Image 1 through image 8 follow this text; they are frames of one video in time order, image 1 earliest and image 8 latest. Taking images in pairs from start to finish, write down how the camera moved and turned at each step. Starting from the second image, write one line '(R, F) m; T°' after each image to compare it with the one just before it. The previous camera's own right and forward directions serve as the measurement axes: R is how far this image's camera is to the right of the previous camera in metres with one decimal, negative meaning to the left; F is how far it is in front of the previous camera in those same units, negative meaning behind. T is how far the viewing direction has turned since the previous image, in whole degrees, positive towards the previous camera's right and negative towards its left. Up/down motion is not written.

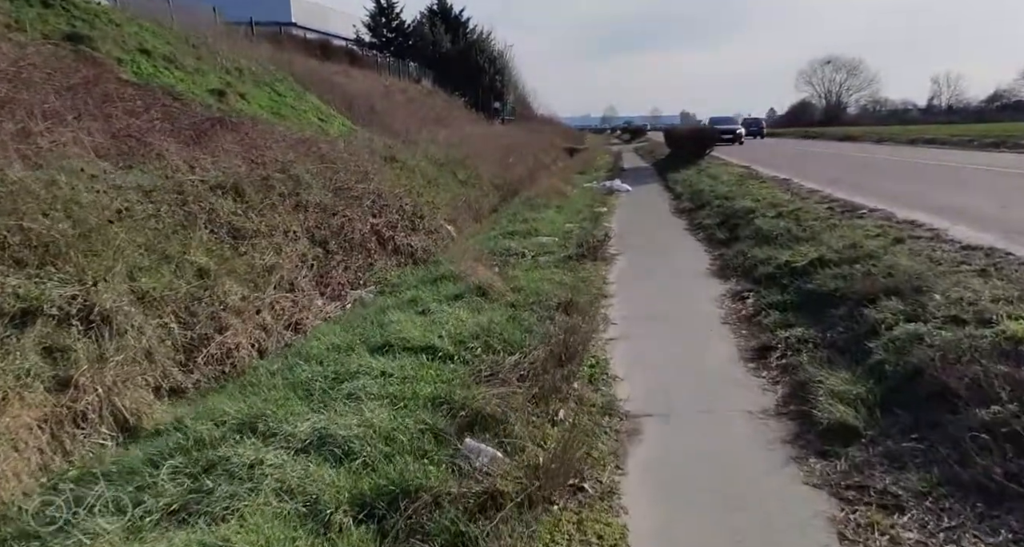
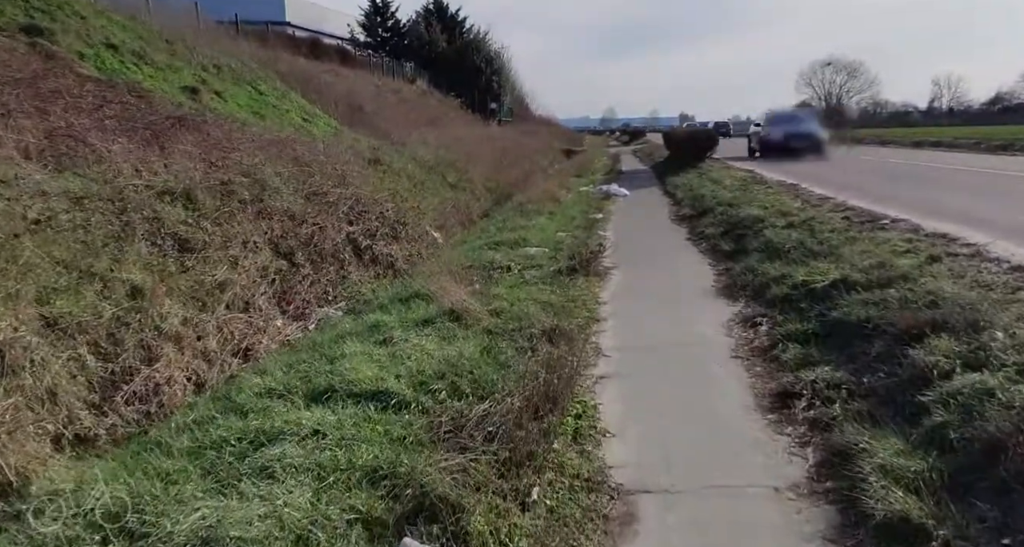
(+0.1, +0.8) m; 0°
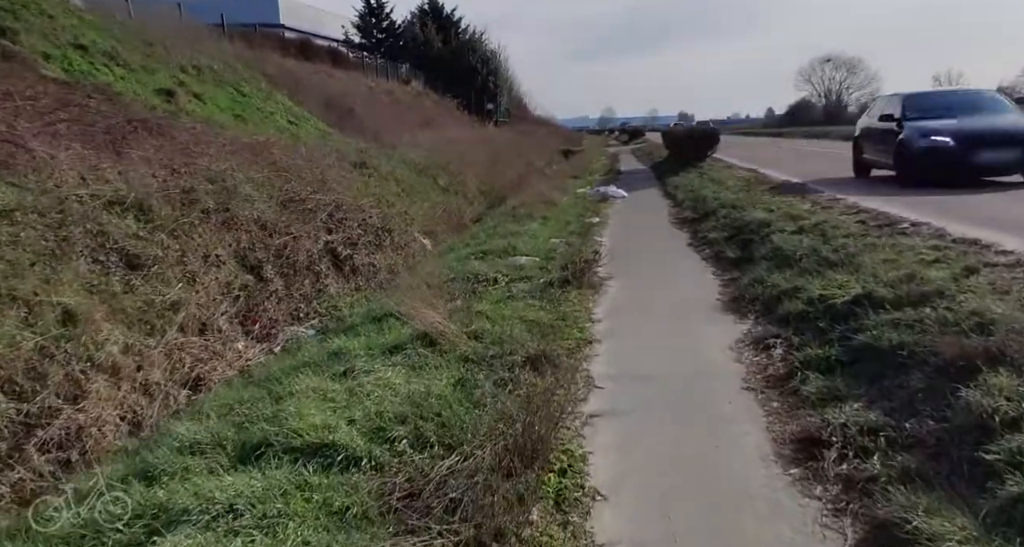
(+0.1, +0.6) m; 0°
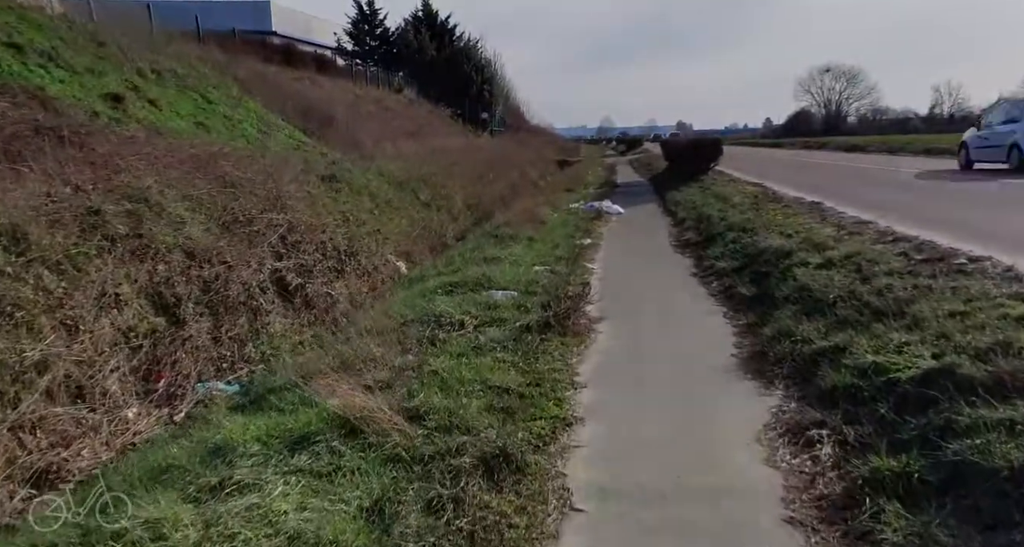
(+0.2, +1.3) m; 0°
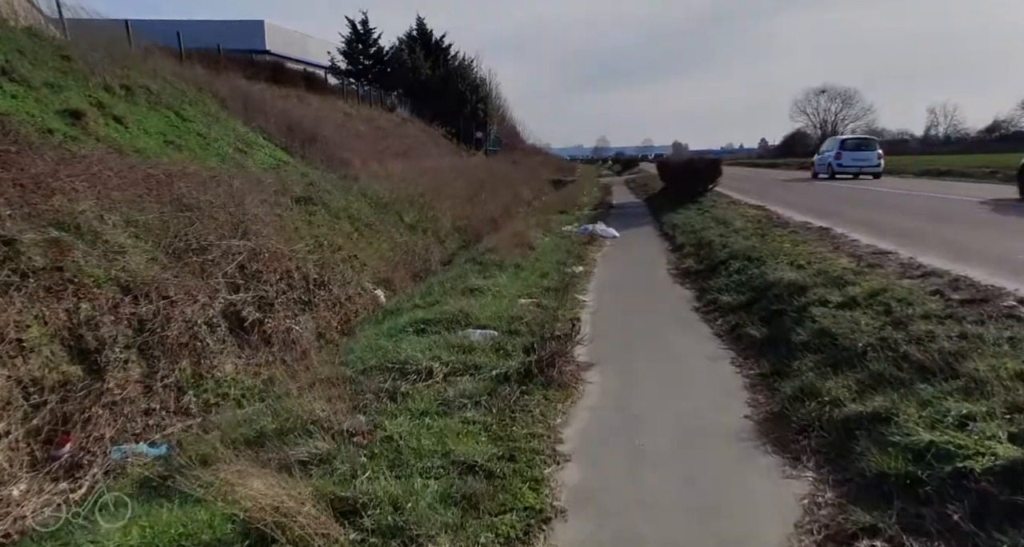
(+0.1, +0.8) m; 0°
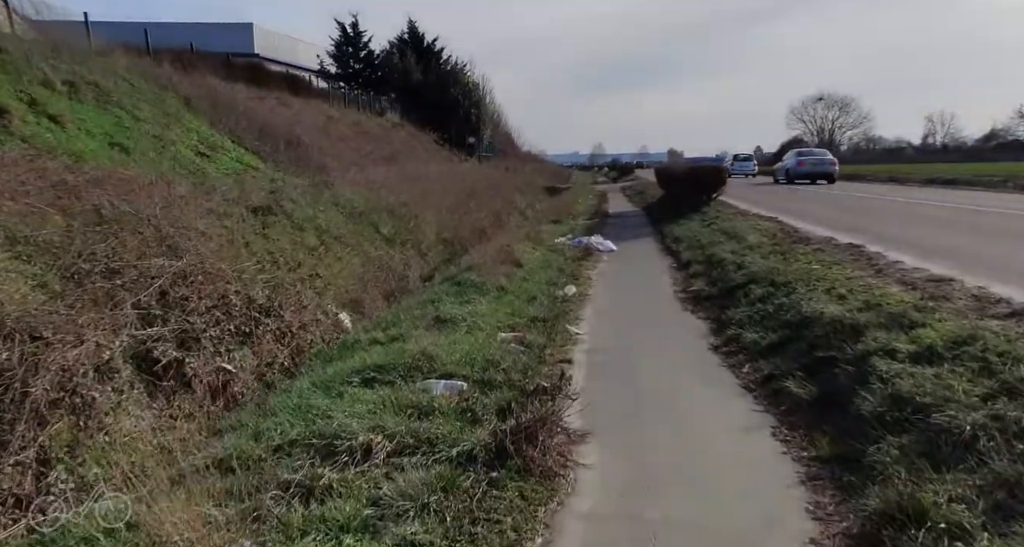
(+0.1, +1.4) m; 0°
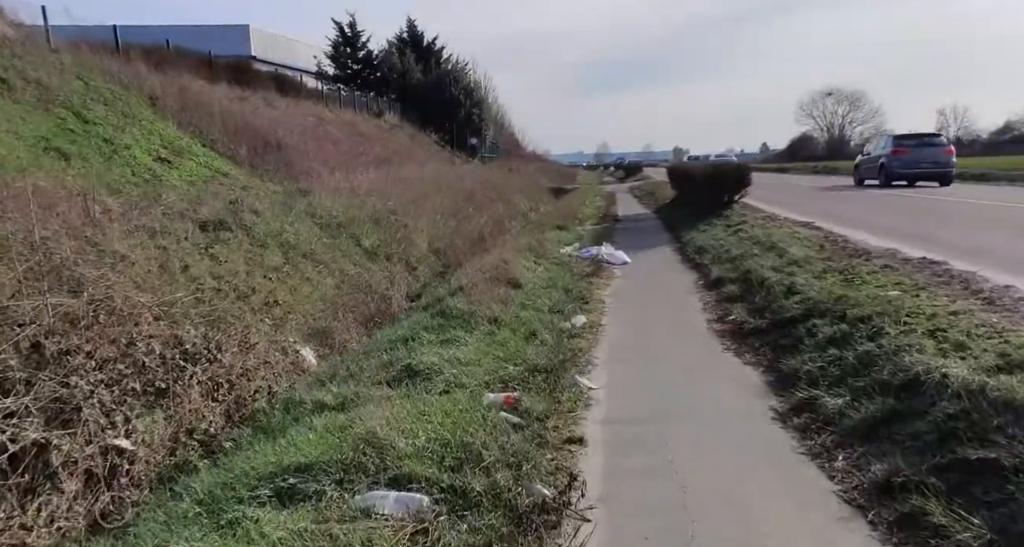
(+0.1, +1.7) m; 0°
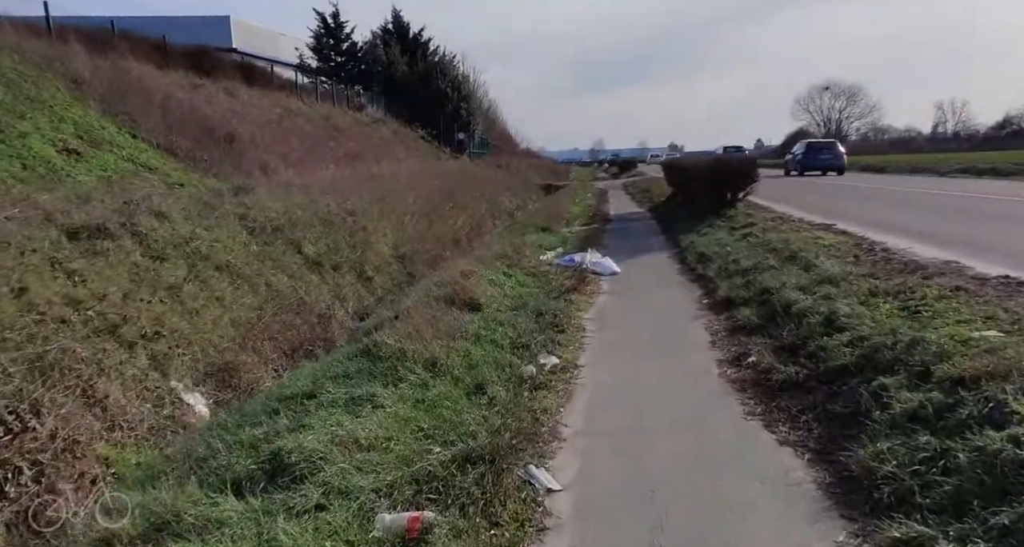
(+0.4, +1.9) m; 0°
